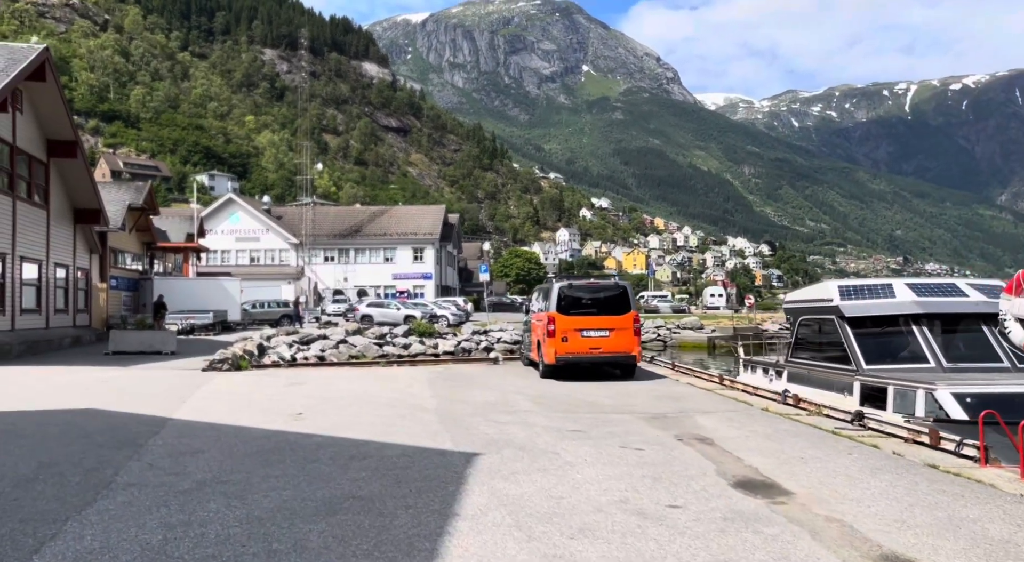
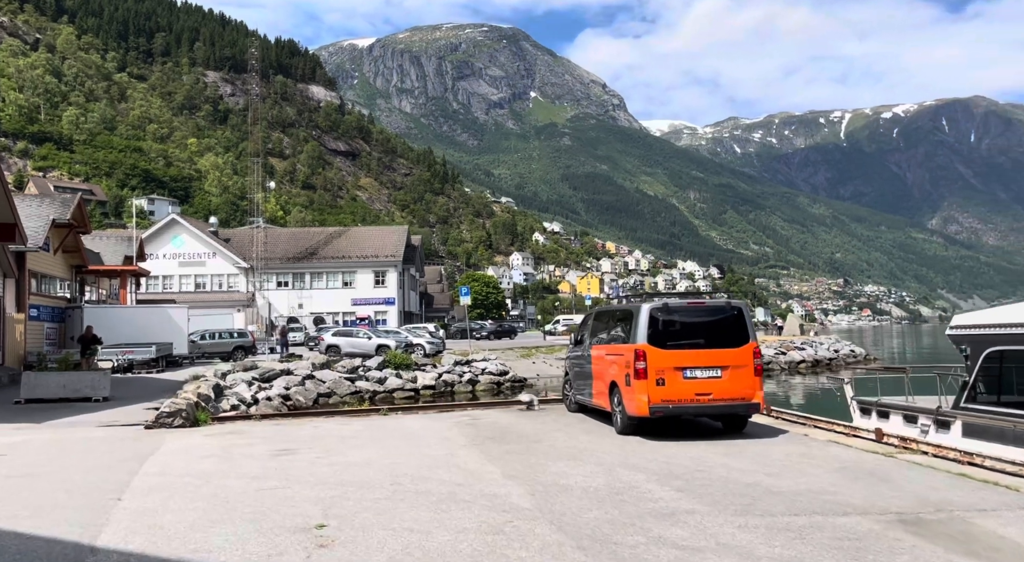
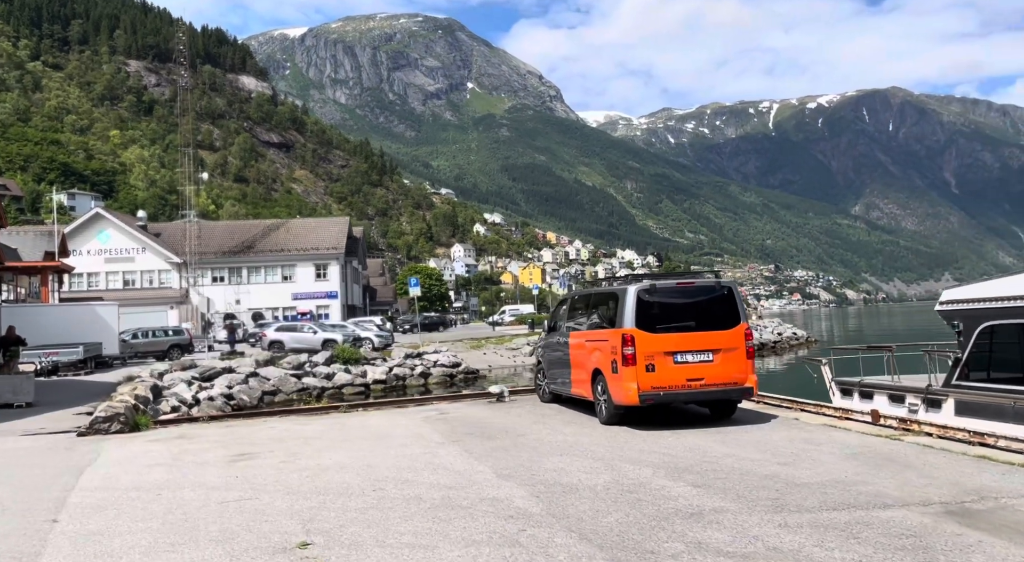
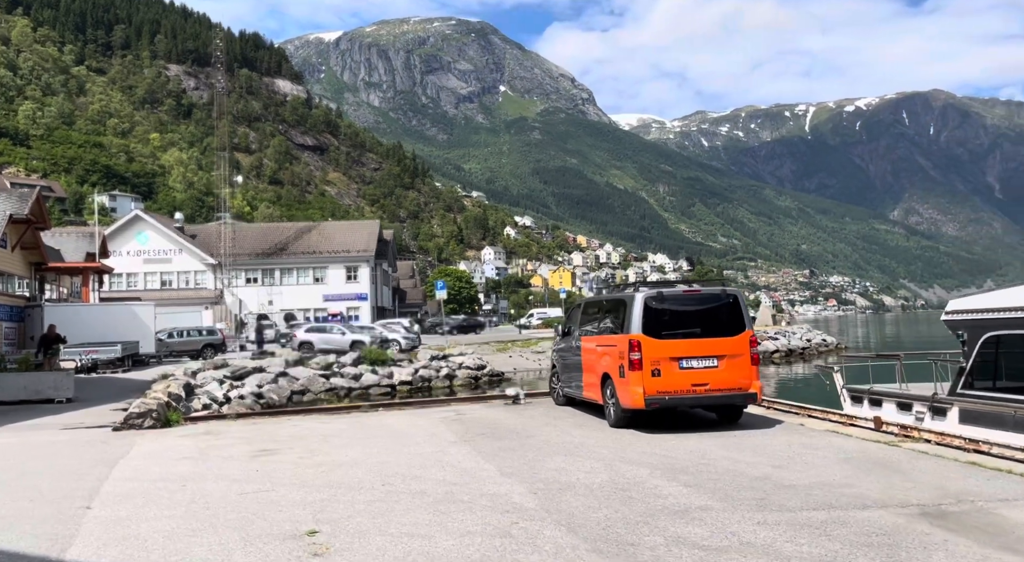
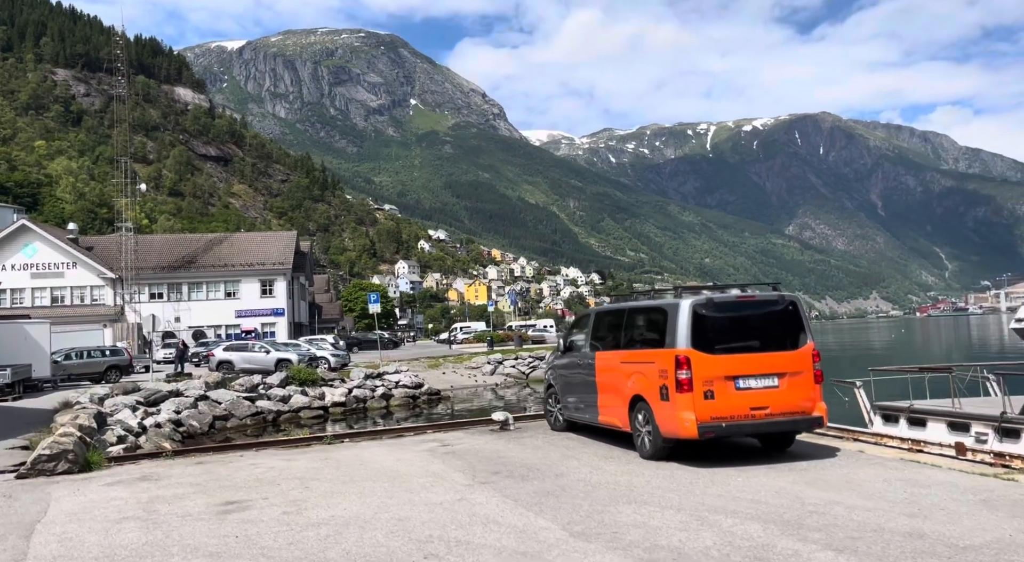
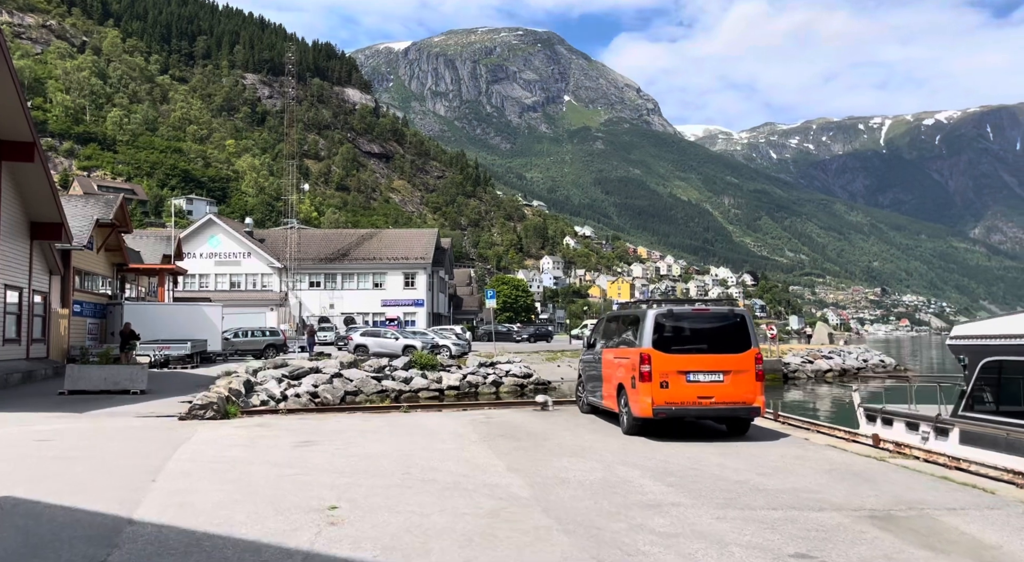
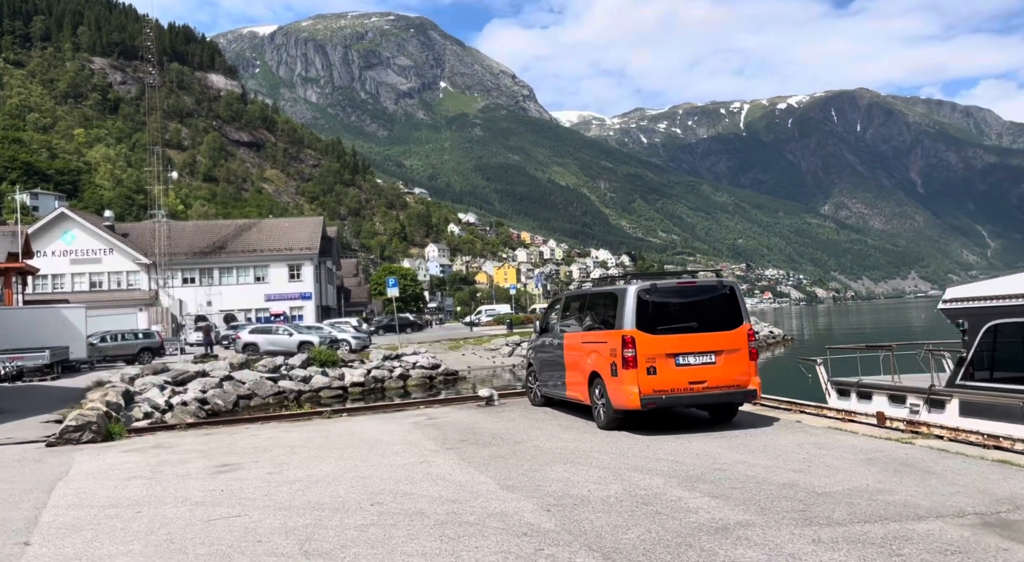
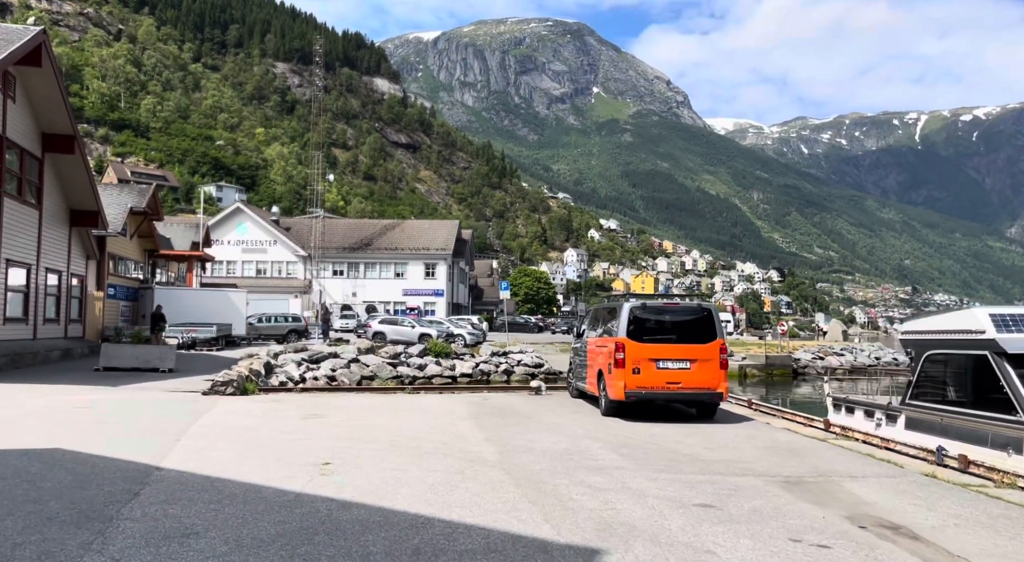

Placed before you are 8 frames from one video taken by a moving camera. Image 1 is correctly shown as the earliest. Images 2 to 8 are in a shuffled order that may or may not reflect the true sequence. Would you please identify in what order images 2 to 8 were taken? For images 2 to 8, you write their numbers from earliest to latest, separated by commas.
8, 6, 2, 4, 3, 7, 5
